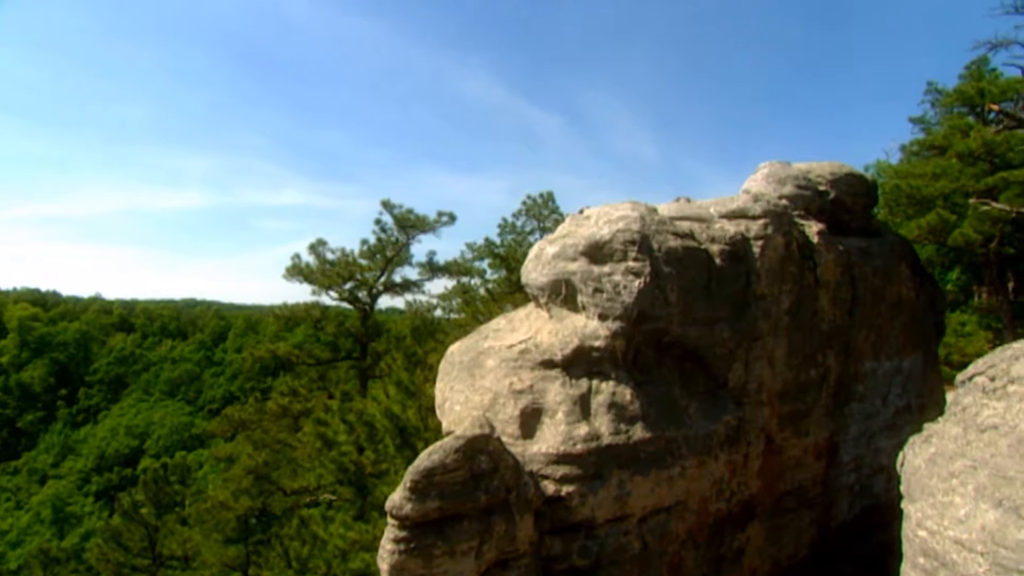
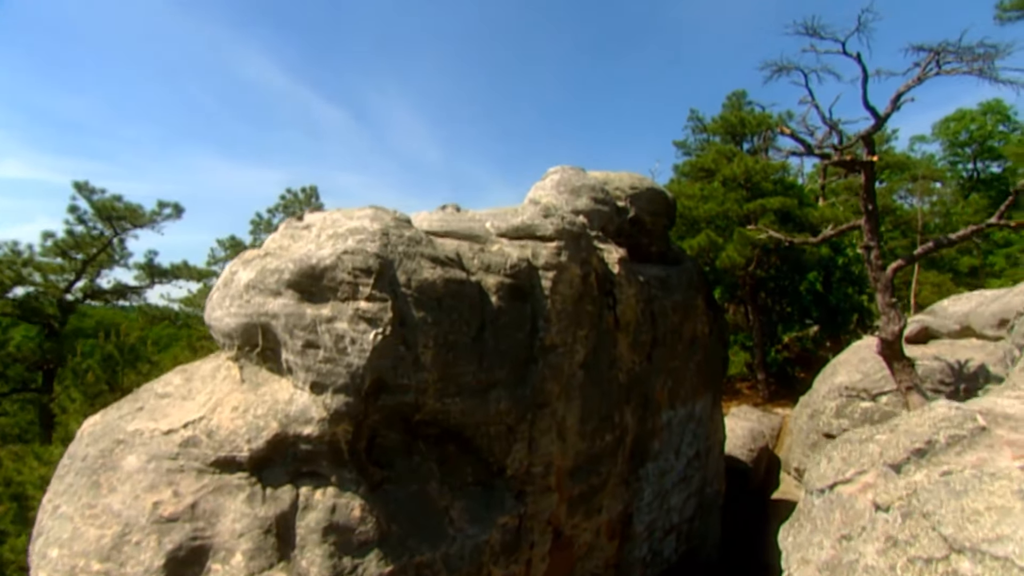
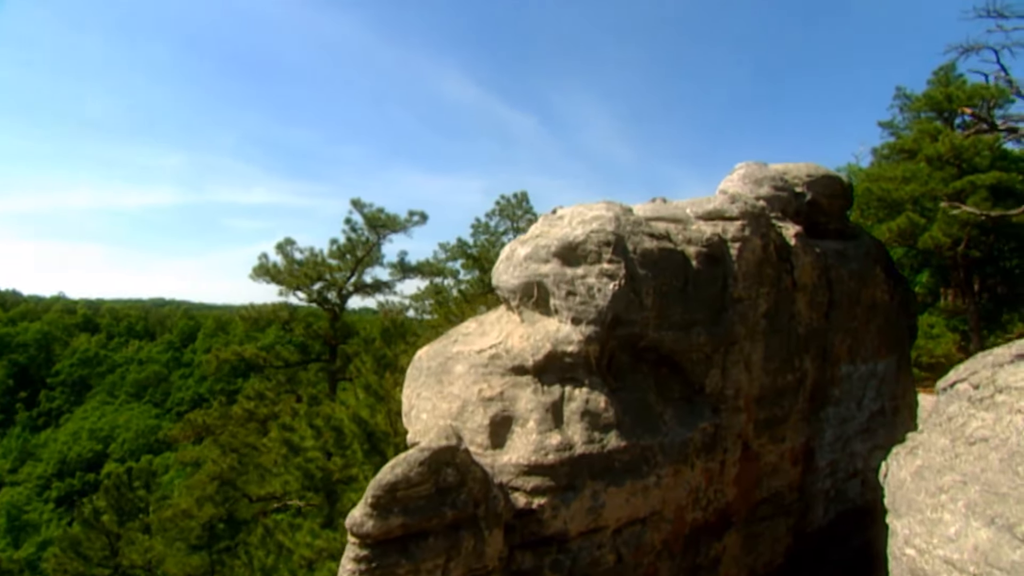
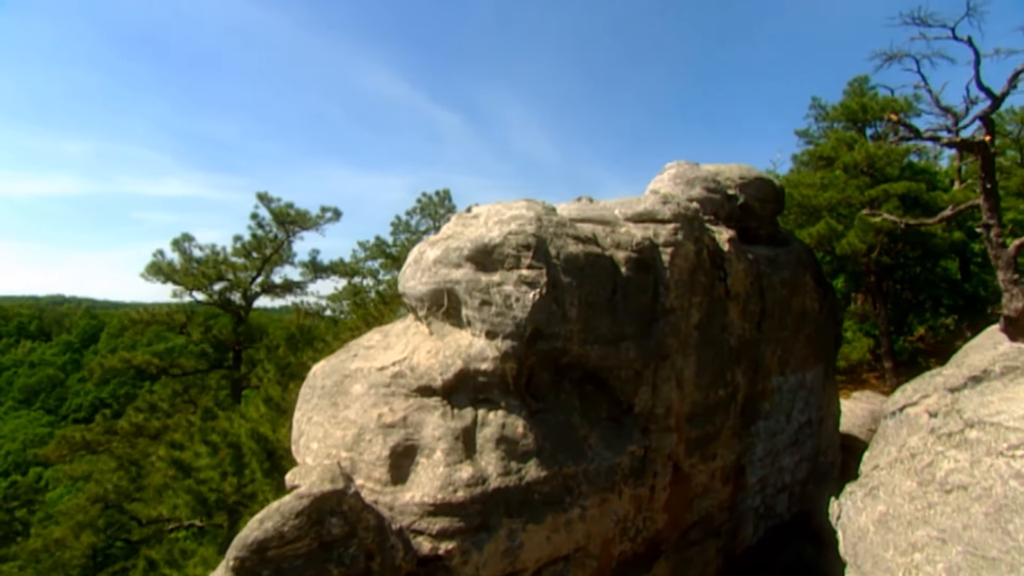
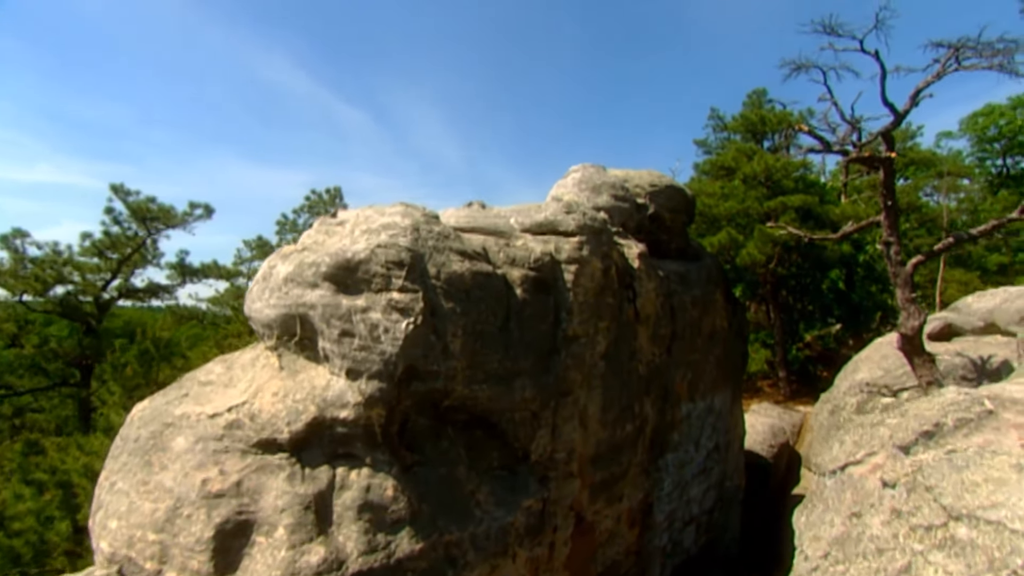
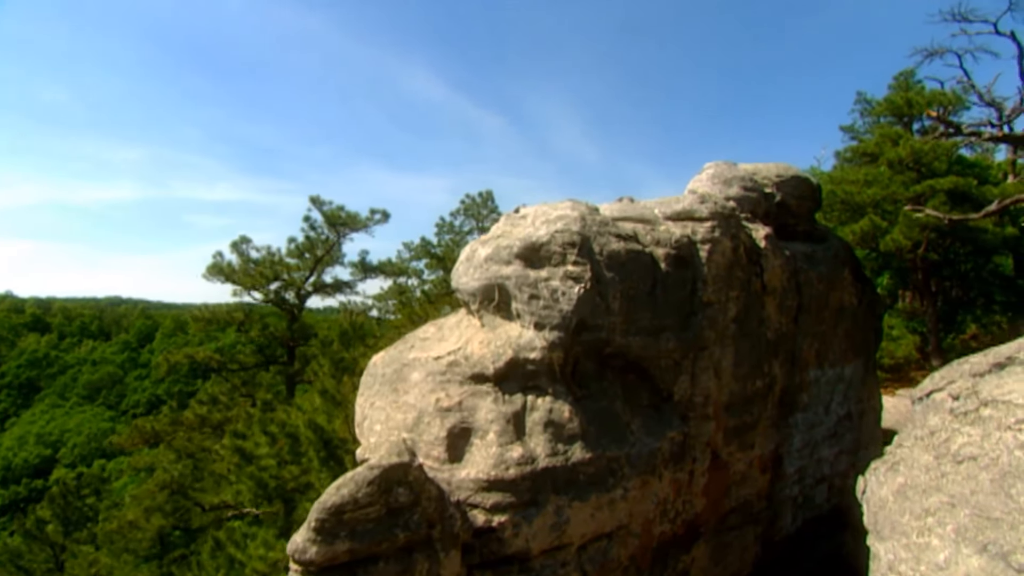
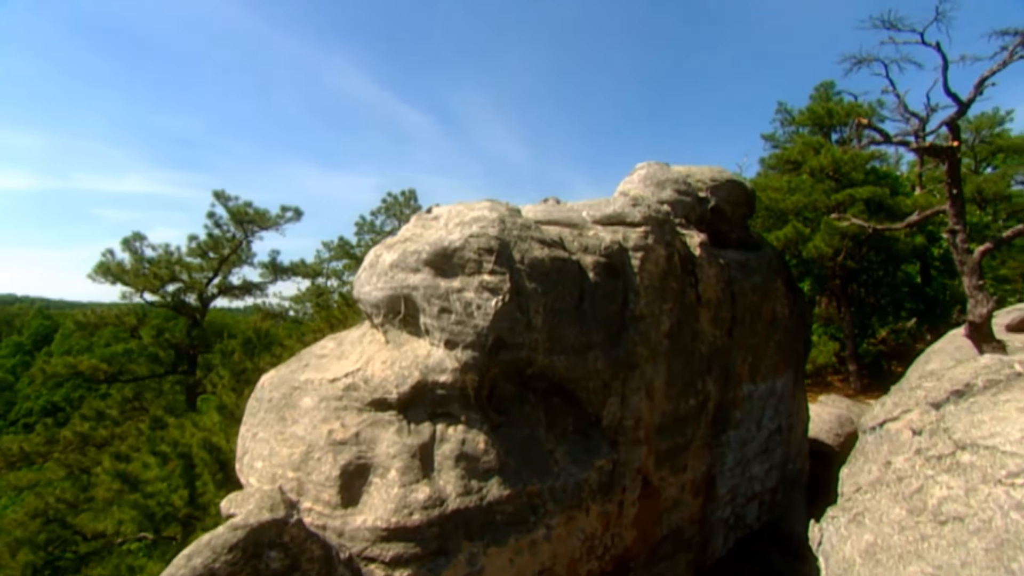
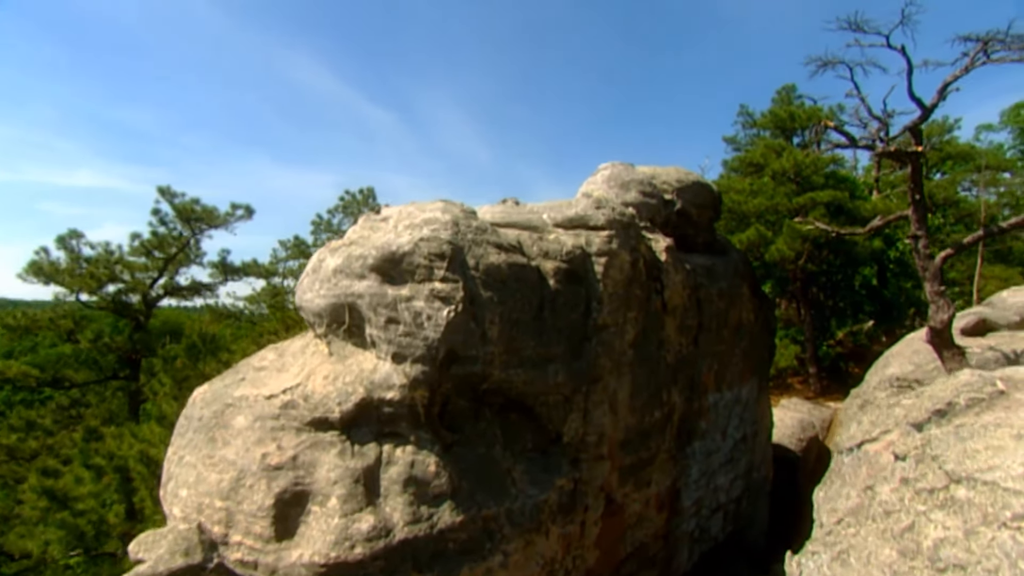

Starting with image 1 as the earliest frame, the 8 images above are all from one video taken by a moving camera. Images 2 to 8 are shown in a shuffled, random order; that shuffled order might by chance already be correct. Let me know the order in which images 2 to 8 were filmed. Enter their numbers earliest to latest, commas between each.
3, 6, 4, 7, 8, 5, 2
